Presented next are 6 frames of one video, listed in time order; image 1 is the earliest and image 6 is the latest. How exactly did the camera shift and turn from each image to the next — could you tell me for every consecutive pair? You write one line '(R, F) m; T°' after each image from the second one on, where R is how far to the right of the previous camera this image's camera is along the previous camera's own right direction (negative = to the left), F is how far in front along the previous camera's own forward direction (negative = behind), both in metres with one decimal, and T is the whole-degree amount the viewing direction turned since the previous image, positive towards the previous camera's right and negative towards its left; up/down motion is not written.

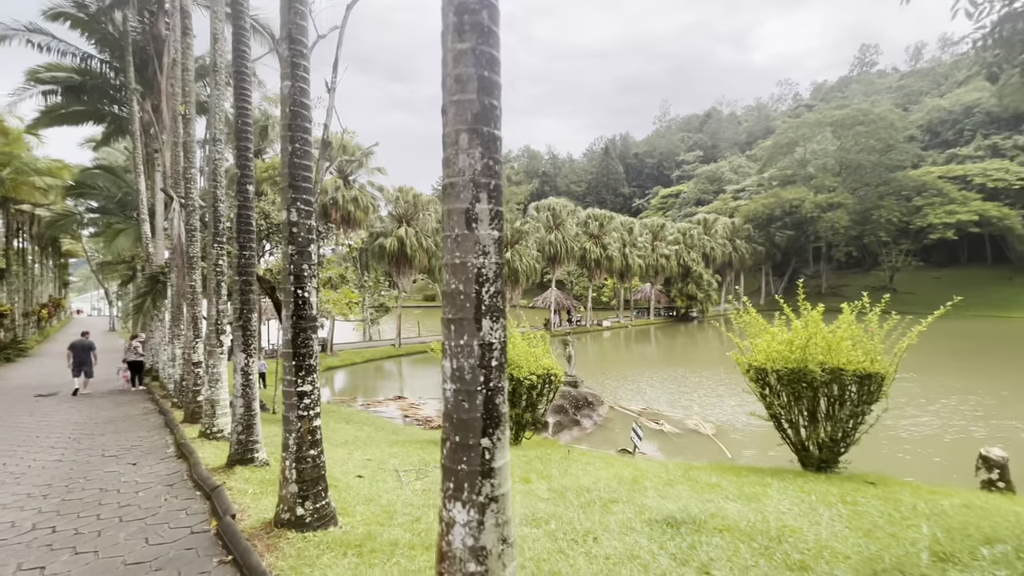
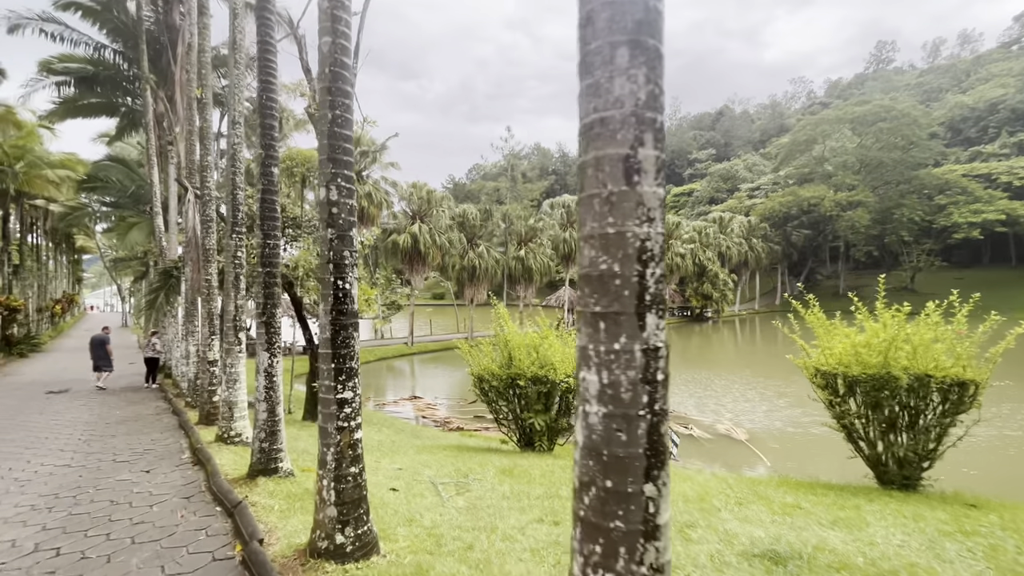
(-0.5, +0.5) m; -1°
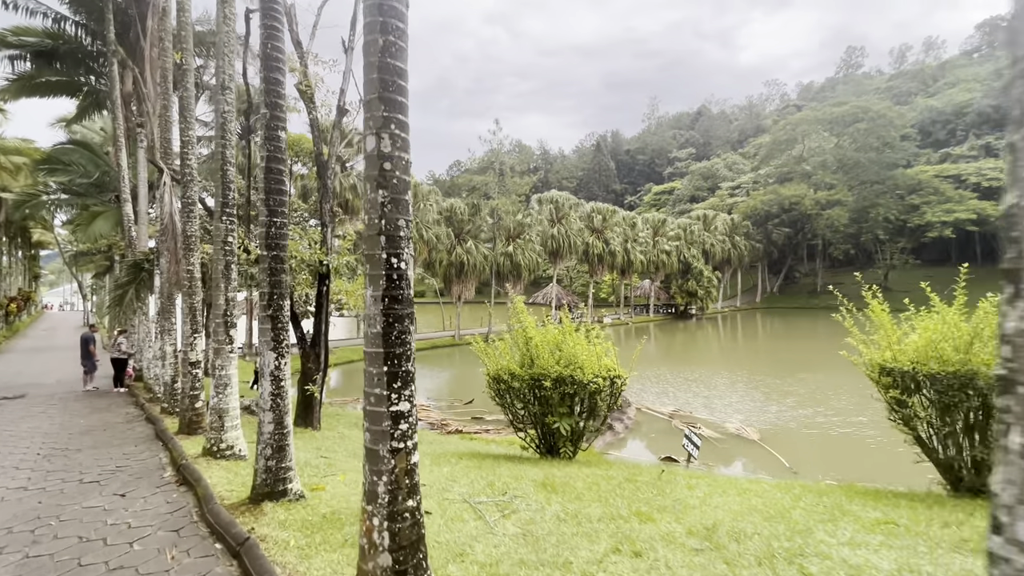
(-0.7, +0.7) m; +3°
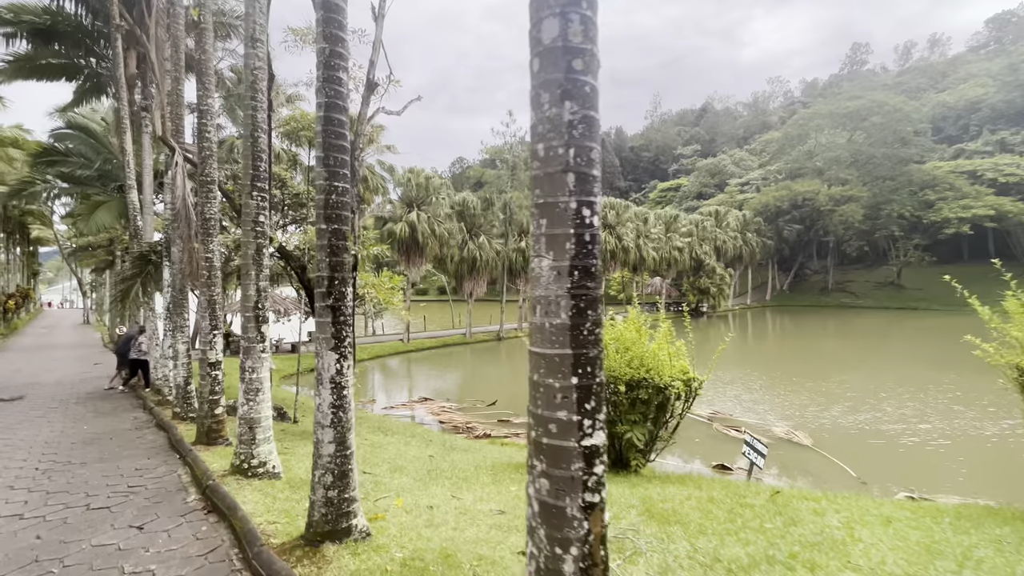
(-0.9, +0.9) m; 0°
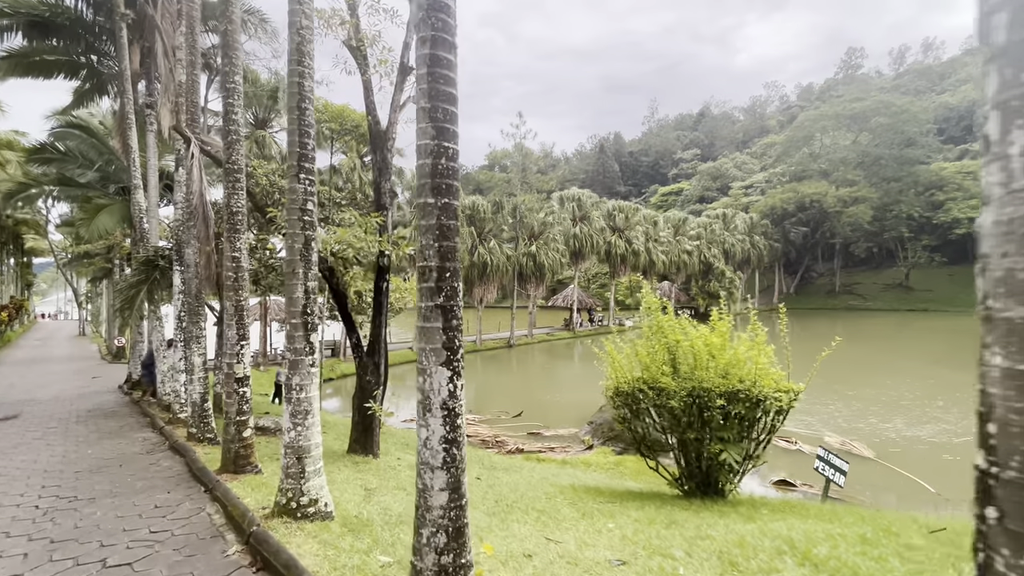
(-0.9, +0.8) m; 0°
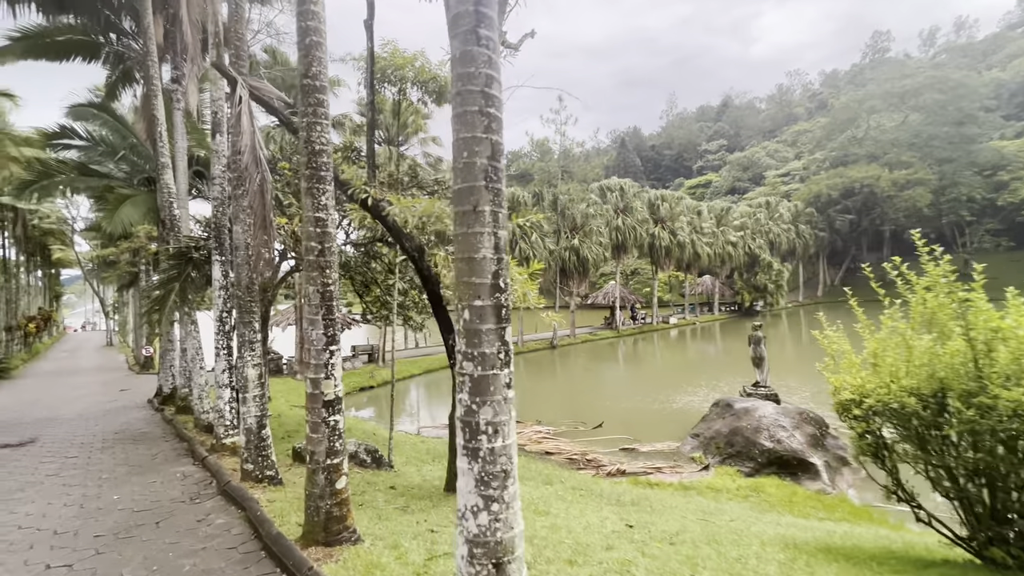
(-1.7, +1.9) m; -2°
